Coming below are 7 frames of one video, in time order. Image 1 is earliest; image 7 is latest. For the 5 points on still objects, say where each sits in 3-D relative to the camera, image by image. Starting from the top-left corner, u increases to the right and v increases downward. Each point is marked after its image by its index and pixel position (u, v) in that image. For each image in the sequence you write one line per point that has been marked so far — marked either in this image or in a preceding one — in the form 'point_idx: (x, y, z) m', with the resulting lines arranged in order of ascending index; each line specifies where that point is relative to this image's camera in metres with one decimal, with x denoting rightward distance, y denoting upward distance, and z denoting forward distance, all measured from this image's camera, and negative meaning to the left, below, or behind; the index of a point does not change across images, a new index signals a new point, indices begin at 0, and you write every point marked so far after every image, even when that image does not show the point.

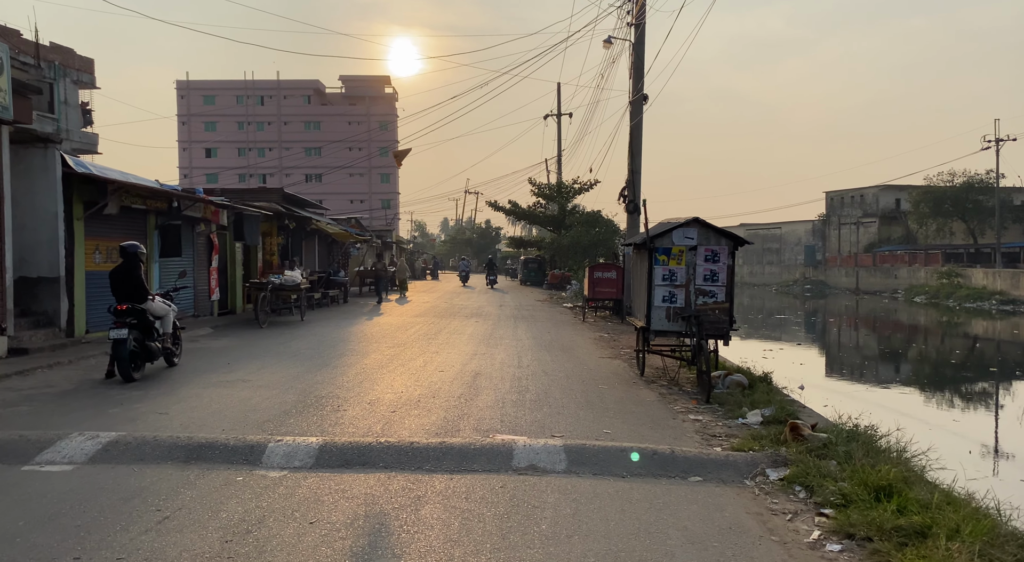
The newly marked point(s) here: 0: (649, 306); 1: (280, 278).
0: (+1.9, -0.4, +10.4) m
1: (-5.5, +0.1, +18.1) m
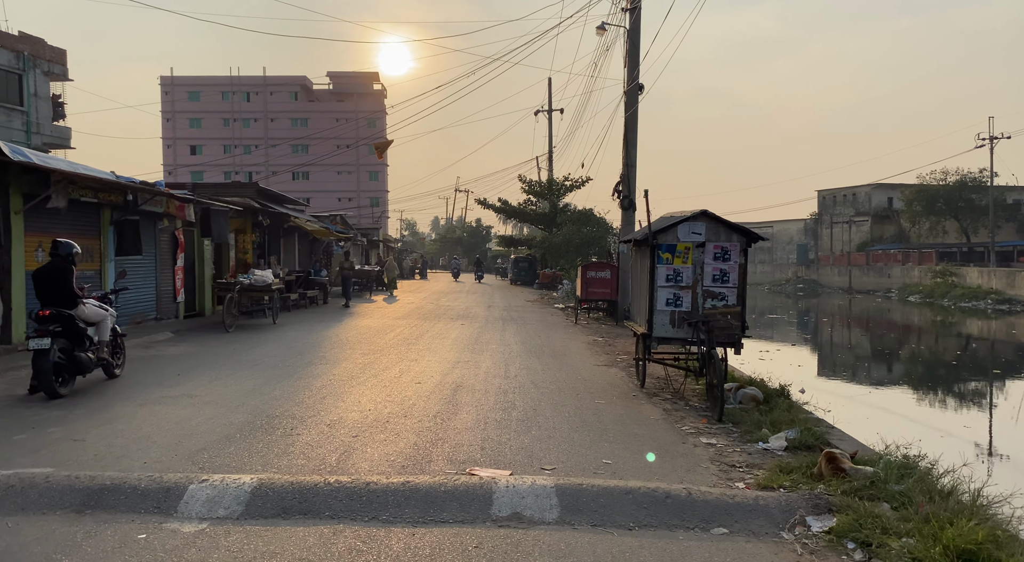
0: (+1.7, -0.4, +9.3) m
1: (-5.7, 0.0, +16.9) m
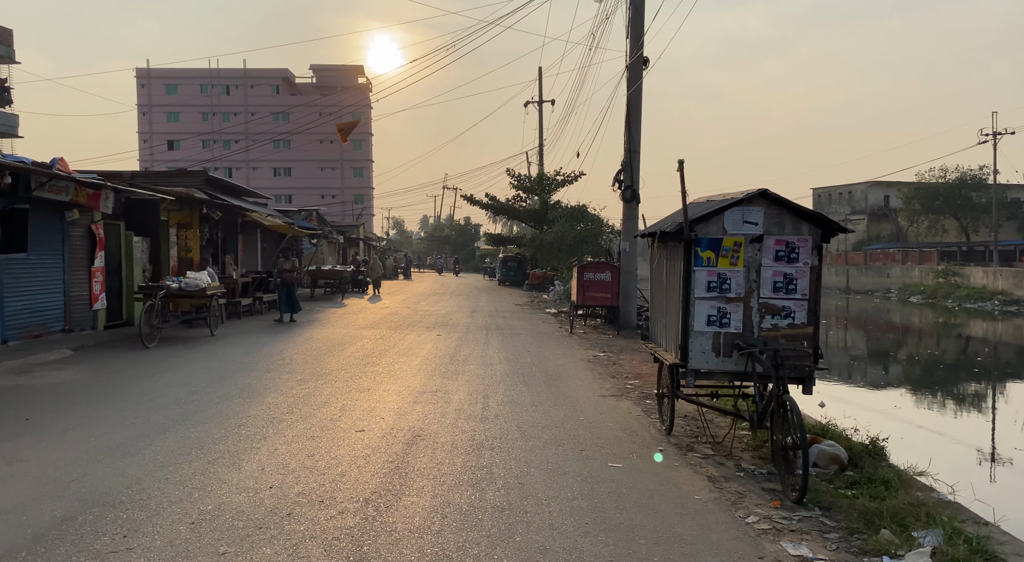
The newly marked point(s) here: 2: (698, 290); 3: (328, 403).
0: (+1.5, -0.4, +6.6) m
1: (-6.0, 0.0, +14.1) m
2: (+1.6, -0.1, +6.5) m
3: (-2.0, -1.3, +8.4) m
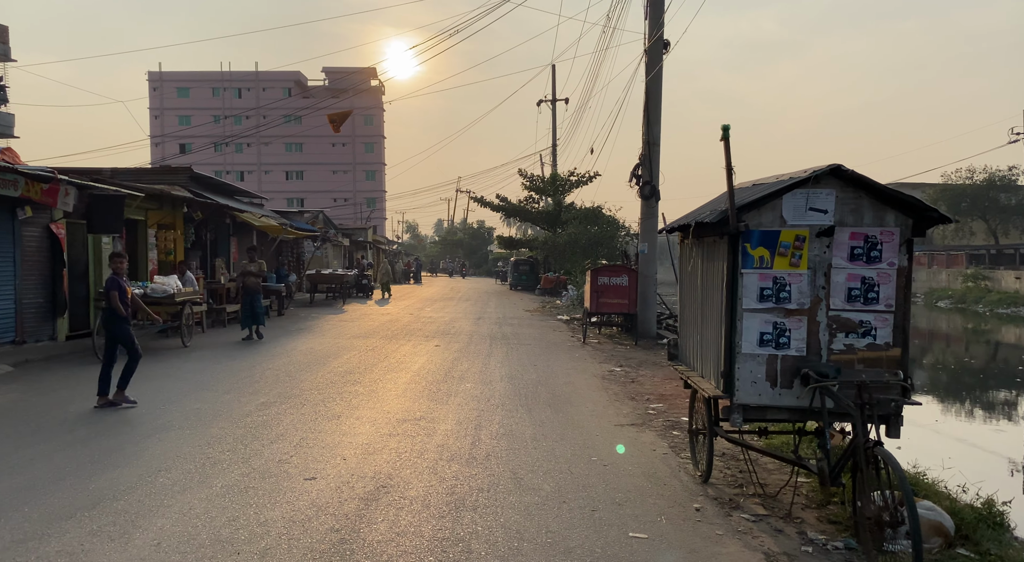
0: (+1.4, -0.5, +5.0) m
1: (-5.9, -0.1, +12.7) m
2: (+1.5, -0.1, +4.9) m
3: (-2.0, -1.4, +6.9) m
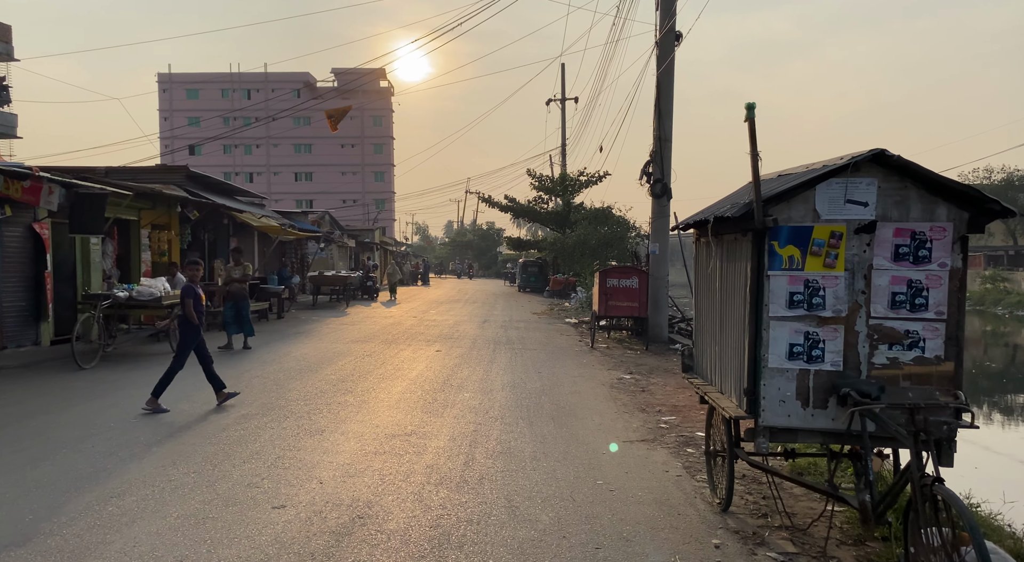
0: (+1.4, -0.5, +4.3) m
1: (-5.9, -0.1, +12.1) m
2: (+1.5, -0.1, +4.3) m
3: (-2.0, -1.4, +6.3) m
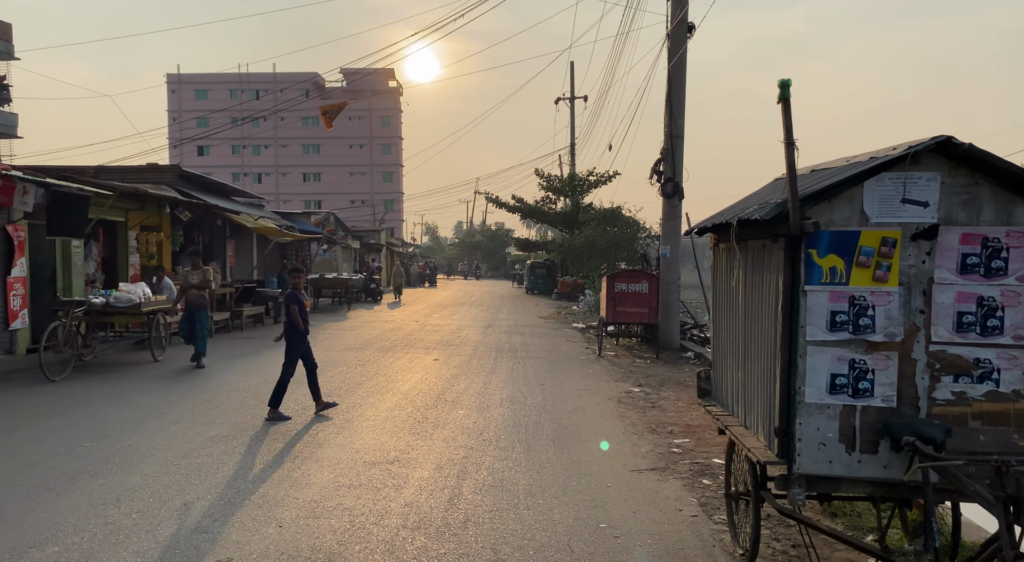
0: (+1.3, -0.6, +3.6) m
1: (-5.9, -0.2, +11.5) m
2: (+1.4, -0.2, +3.5) m
3: (-2.1, -1.5, +5.6) m
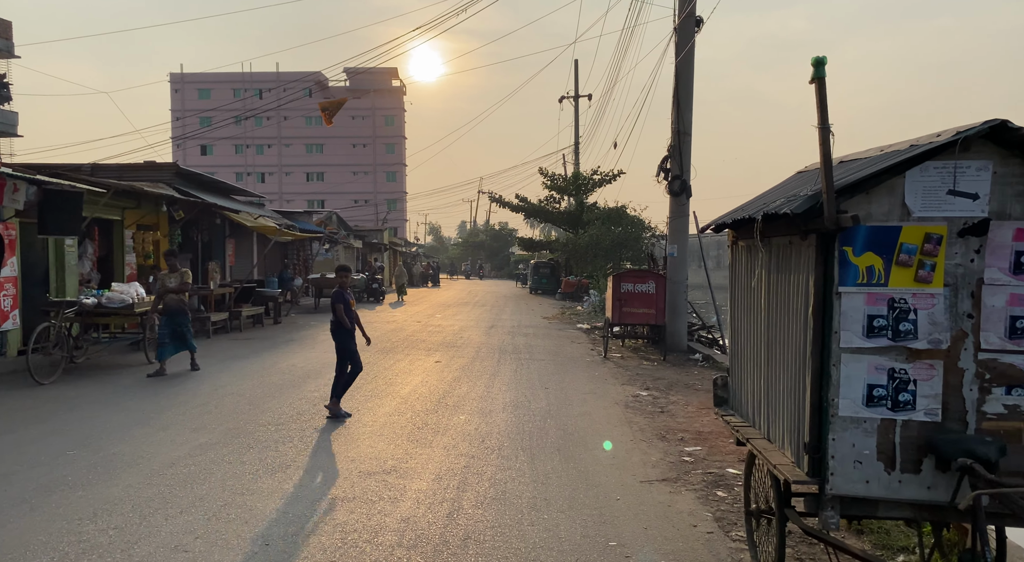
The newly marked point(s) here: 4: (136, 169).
0: (+1.3, -0.6, +3.2) m
1: (-5.8, -0.2, +11.2) m
2: (+1.4, -0.2, +3.2) m
3: (-2.1, -1.5, +5.3) m
4: (-7.9, +2.4, +16.3) m
